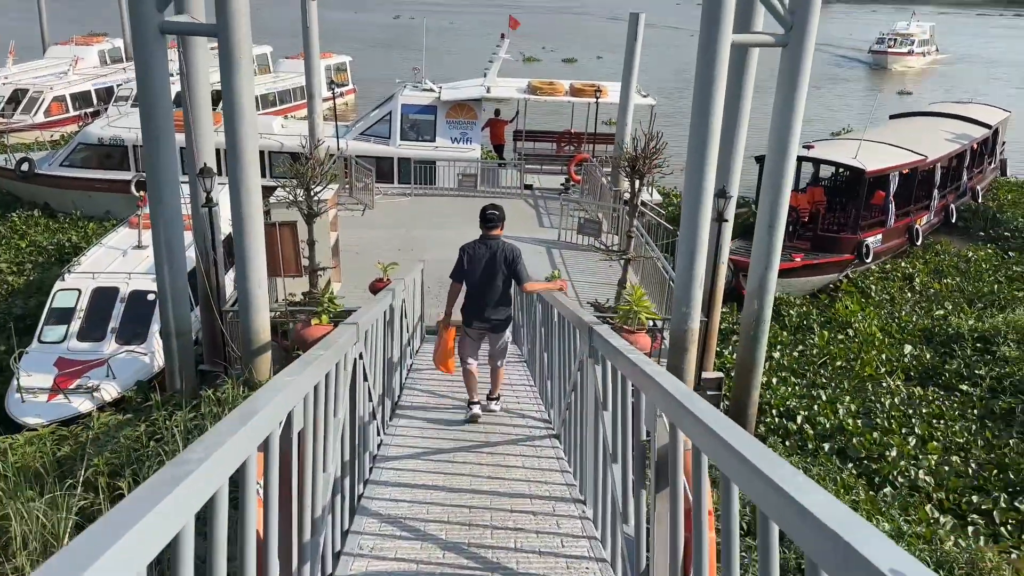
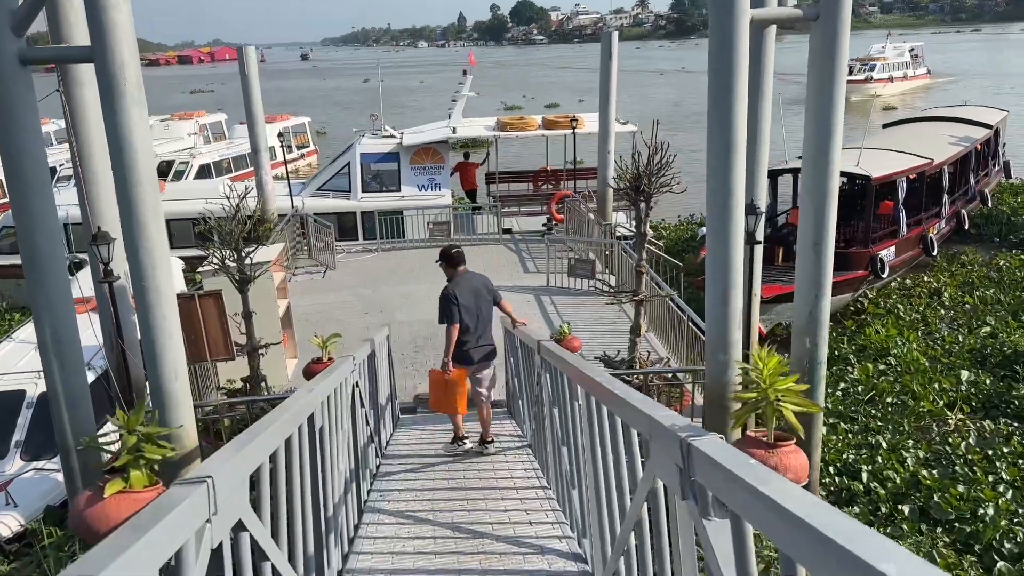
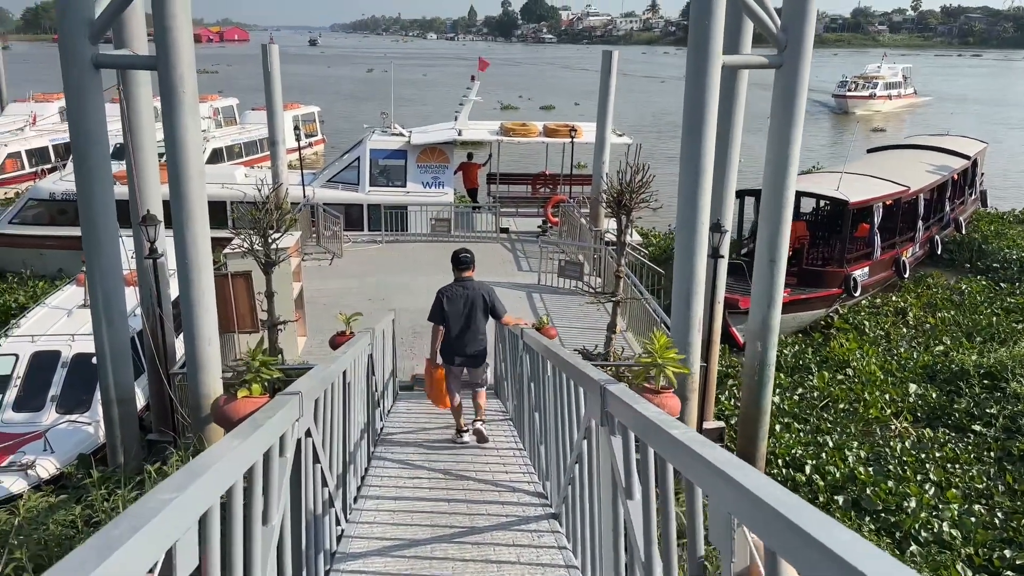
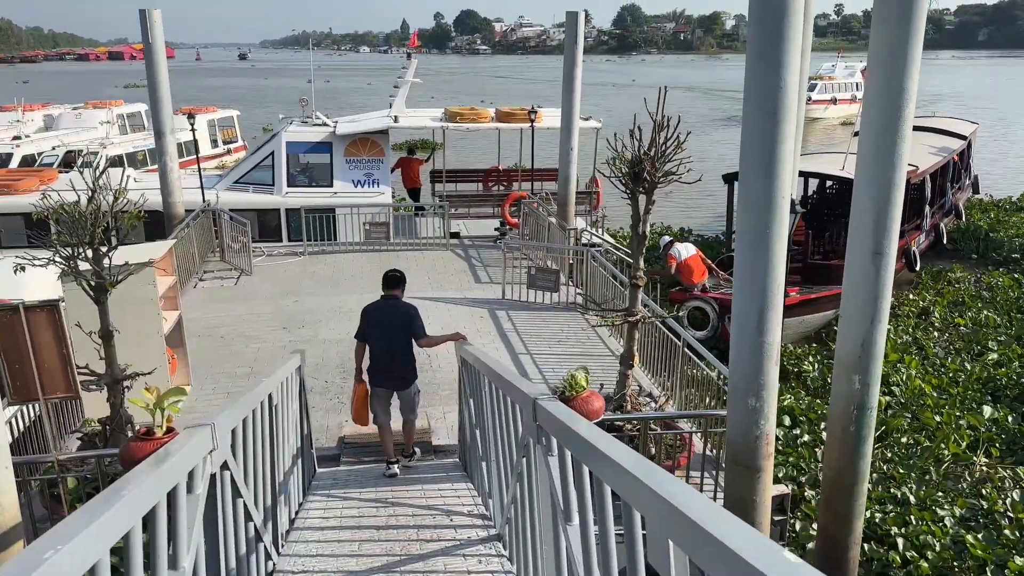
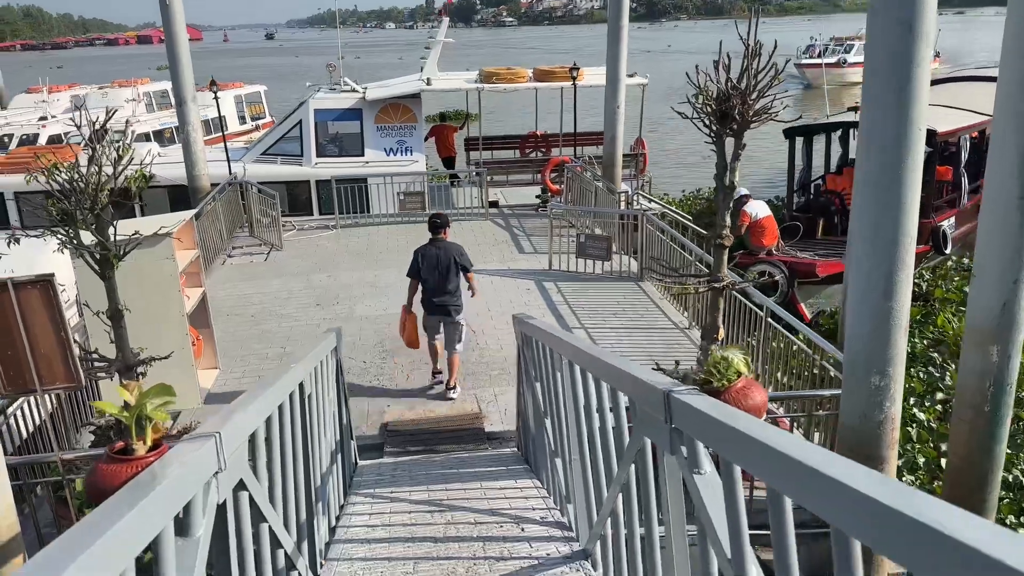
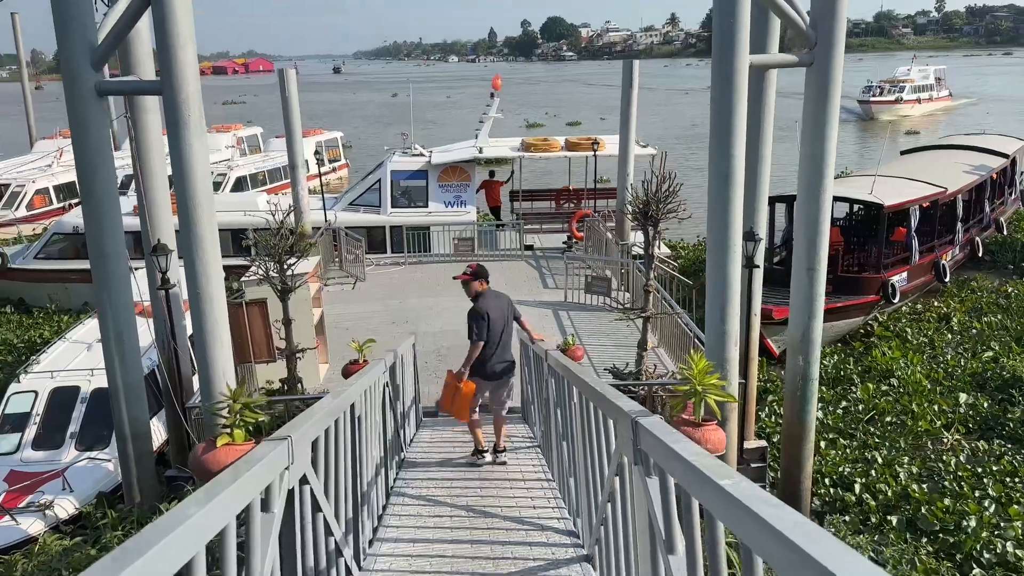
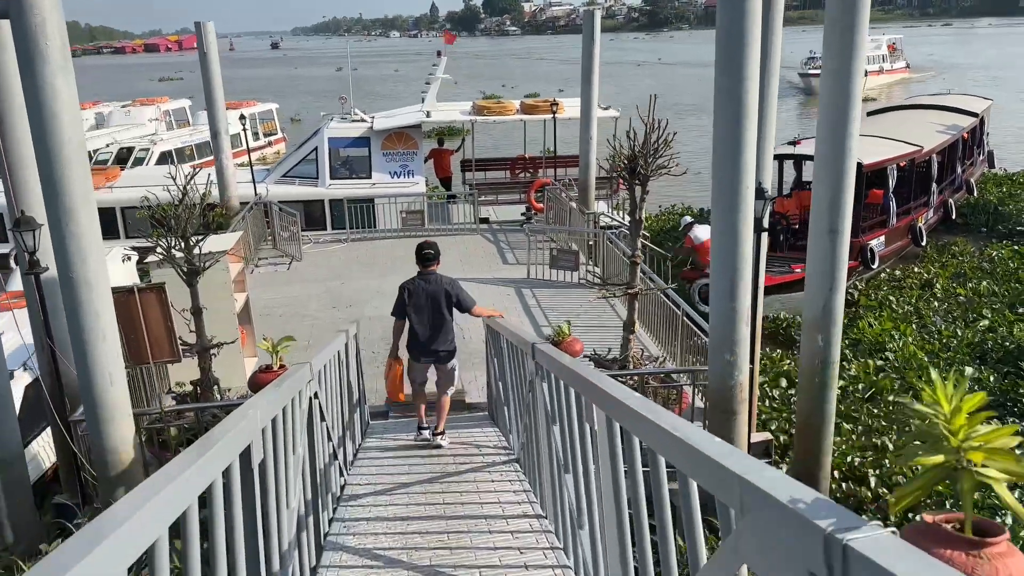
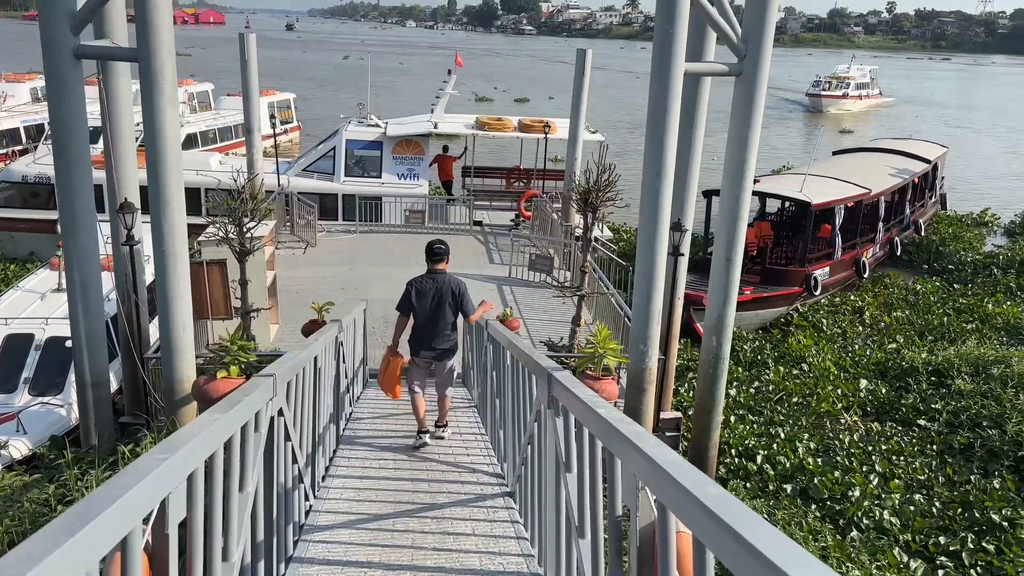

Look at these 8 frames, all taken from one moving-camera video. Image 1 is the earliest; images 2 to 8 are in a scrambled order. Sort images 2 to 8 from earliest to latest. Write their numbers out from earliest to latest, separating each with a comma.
8, 3, 6, 2, 7, 4, 5
